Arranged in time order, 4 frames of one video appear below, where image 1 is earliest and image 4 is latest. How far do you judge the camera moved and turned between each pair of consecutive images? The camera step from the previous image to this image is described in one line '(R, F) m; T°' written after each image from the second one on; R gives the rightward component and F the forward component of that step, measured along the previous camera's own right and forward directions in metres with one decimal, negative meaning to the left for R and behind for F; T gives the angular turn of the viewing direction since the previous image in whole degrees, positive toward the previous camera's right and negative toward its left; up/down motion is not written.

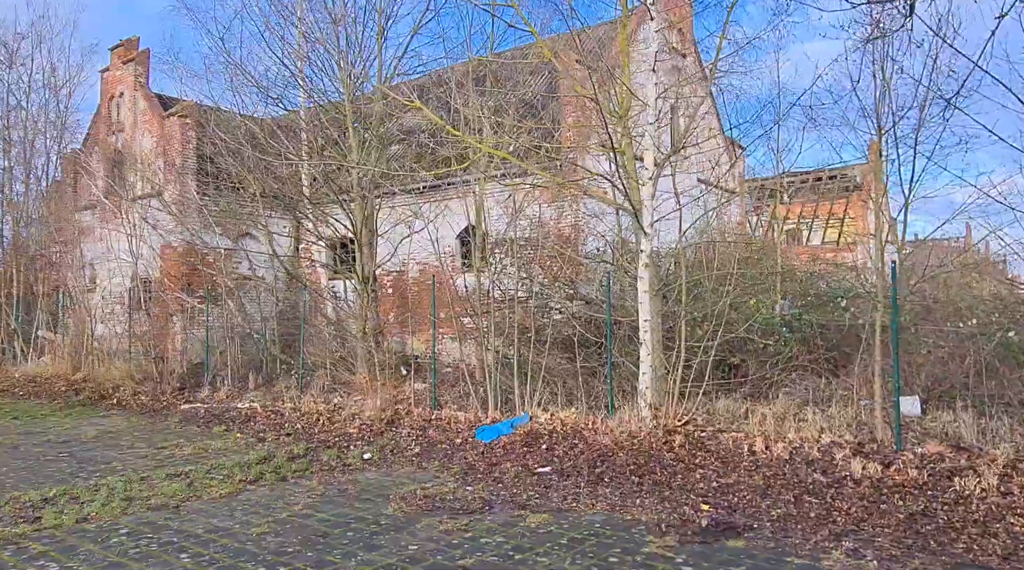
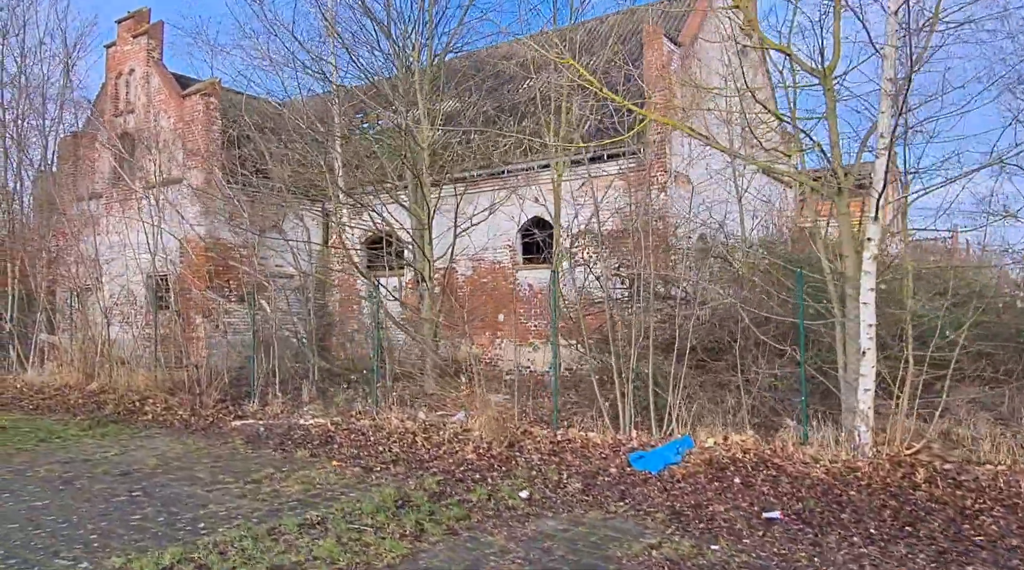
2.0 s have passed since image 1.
(-1.8, +1.5) m; +2°
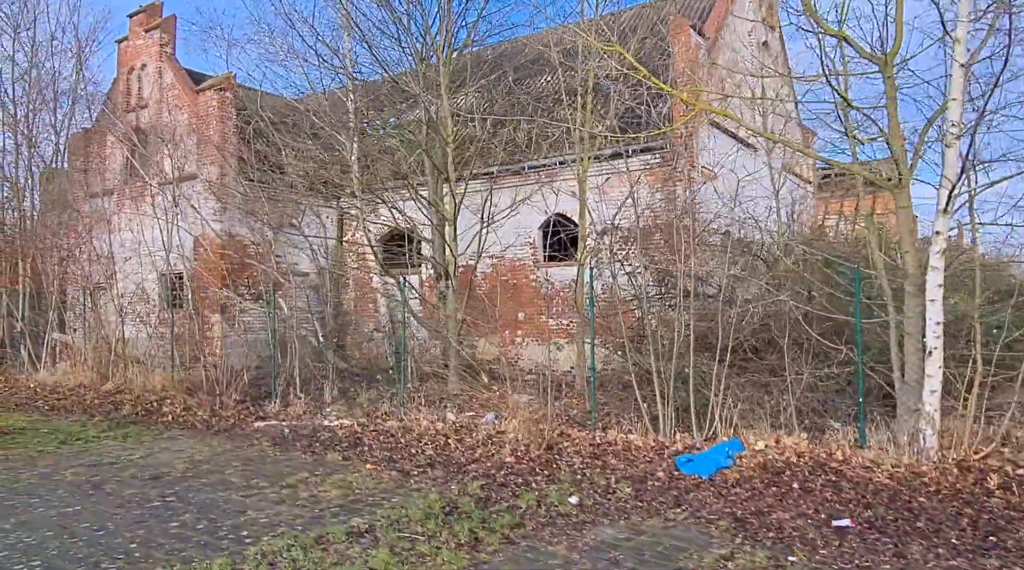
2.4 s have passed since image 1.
(-0.4, +0.3) m; 0°
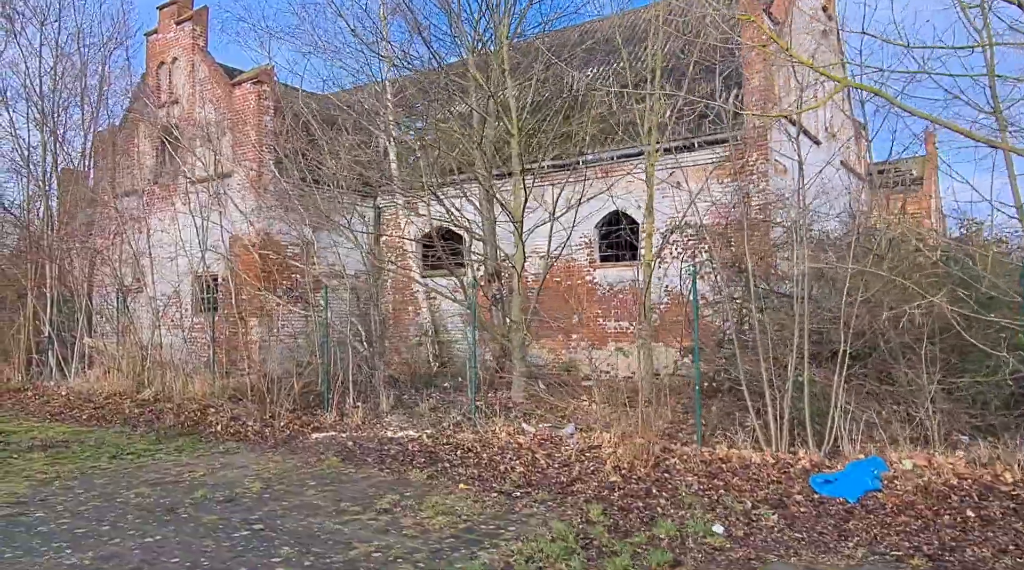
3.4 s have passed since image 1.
(-0.9, +0.7) m; 0°
